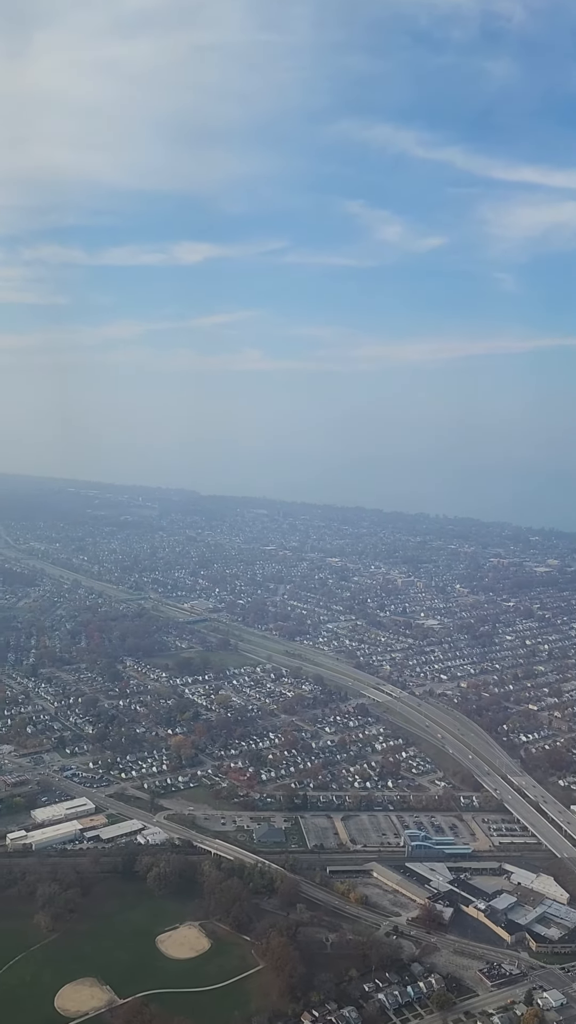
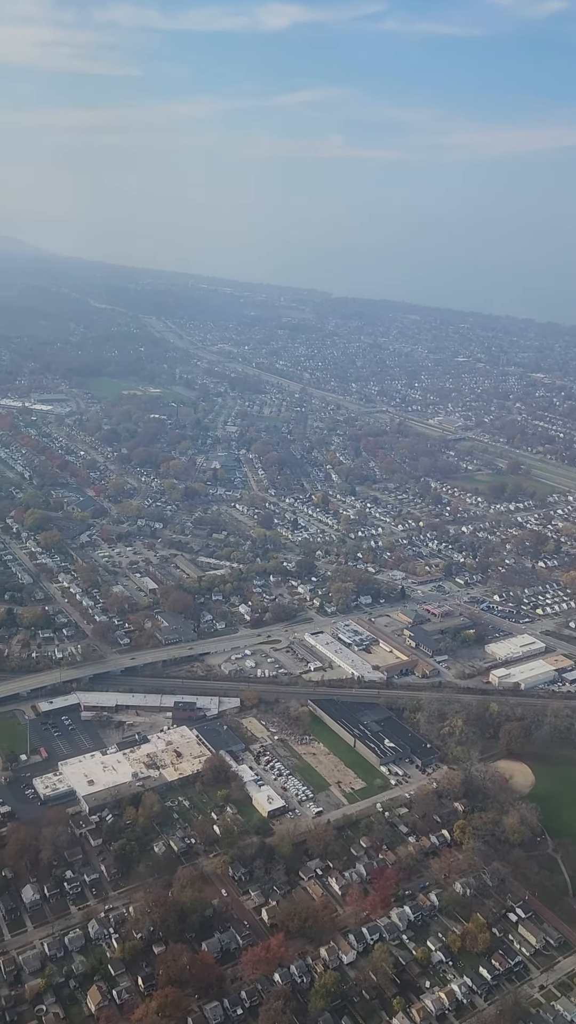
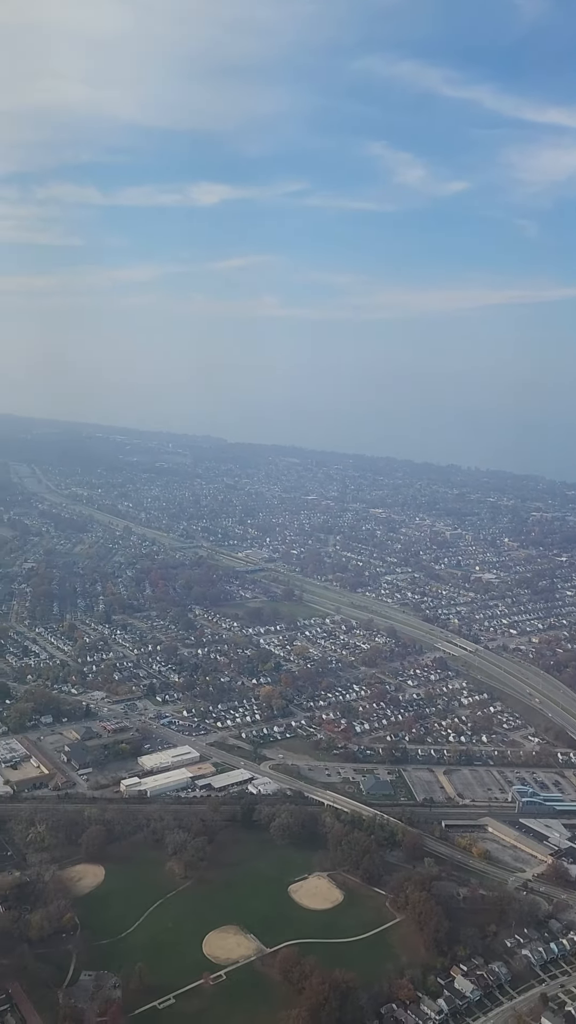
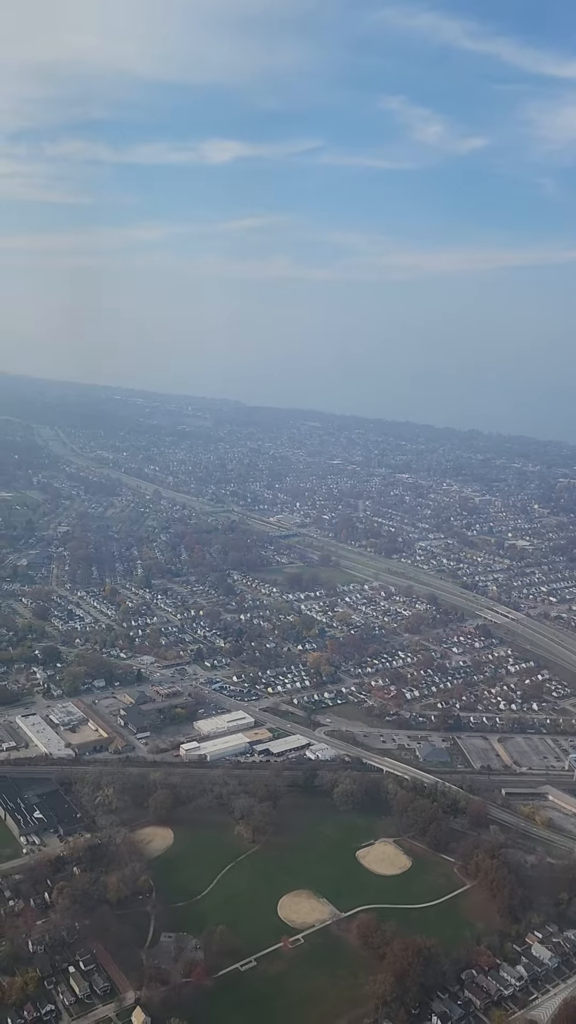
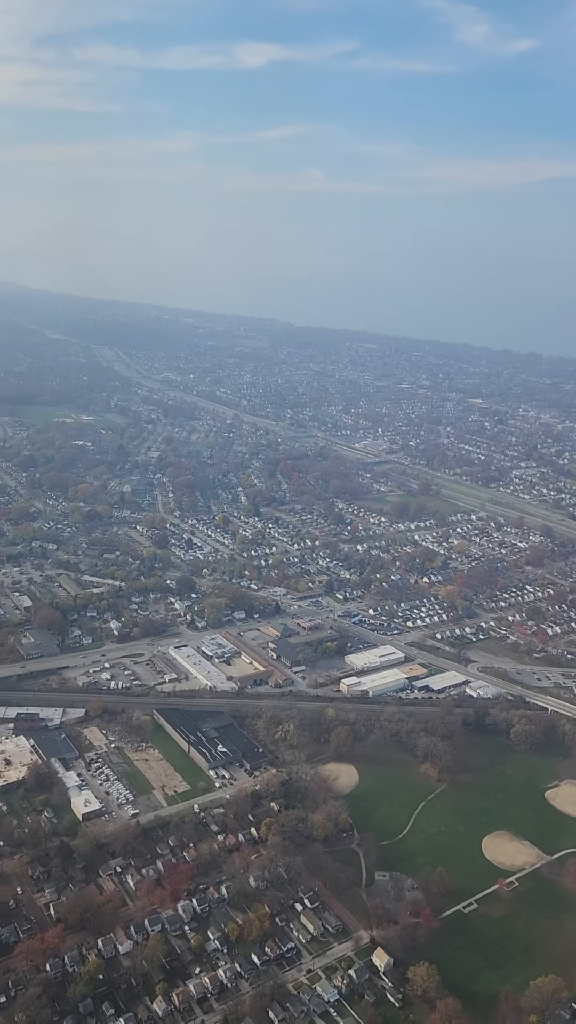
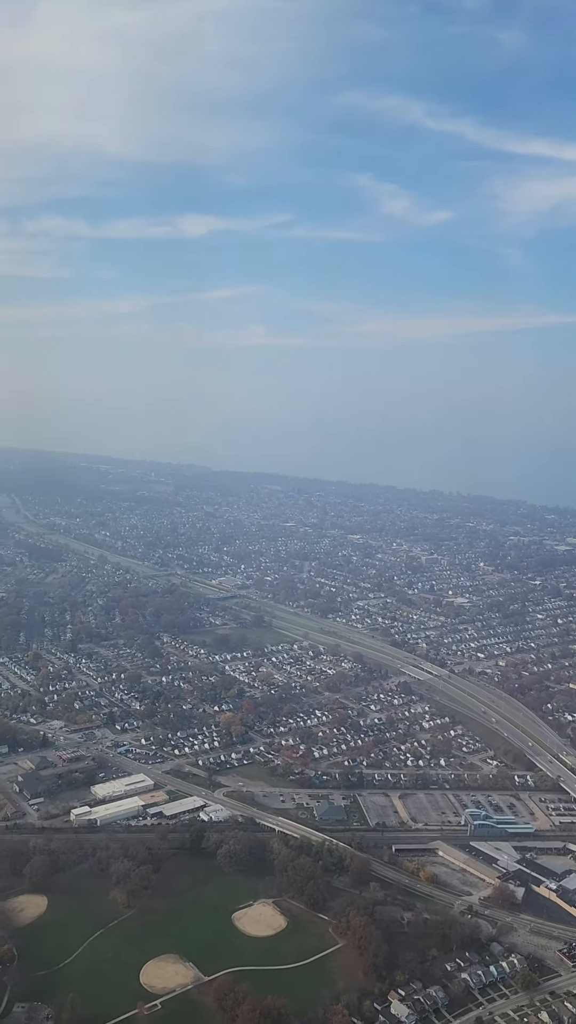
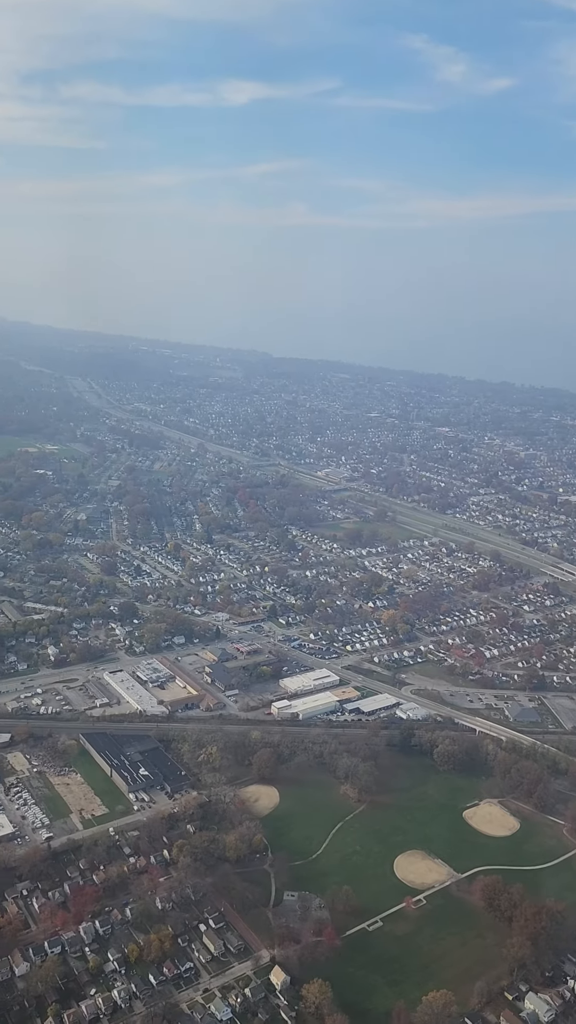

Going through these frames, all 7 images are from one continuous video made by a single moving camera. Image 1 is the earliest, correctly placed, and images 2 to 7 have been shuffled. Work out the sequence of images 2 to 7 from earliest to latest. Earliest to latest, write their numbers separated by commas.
6, 3, 4, 7, 5, 2
